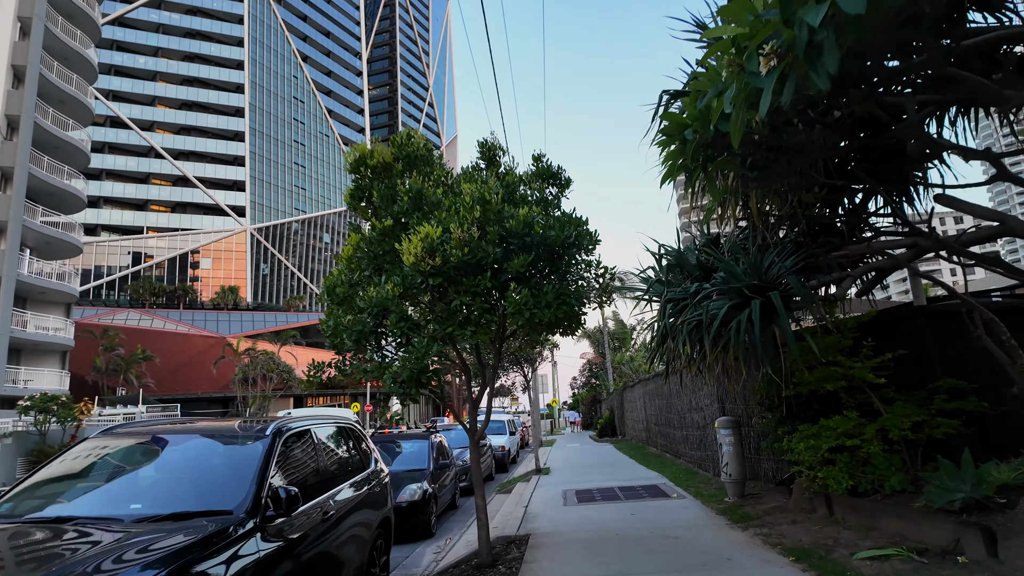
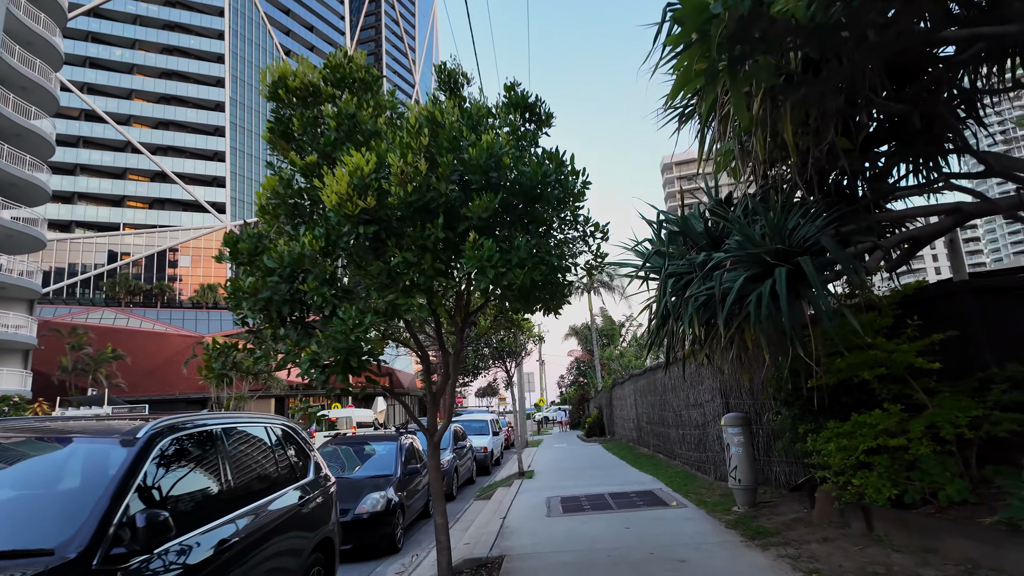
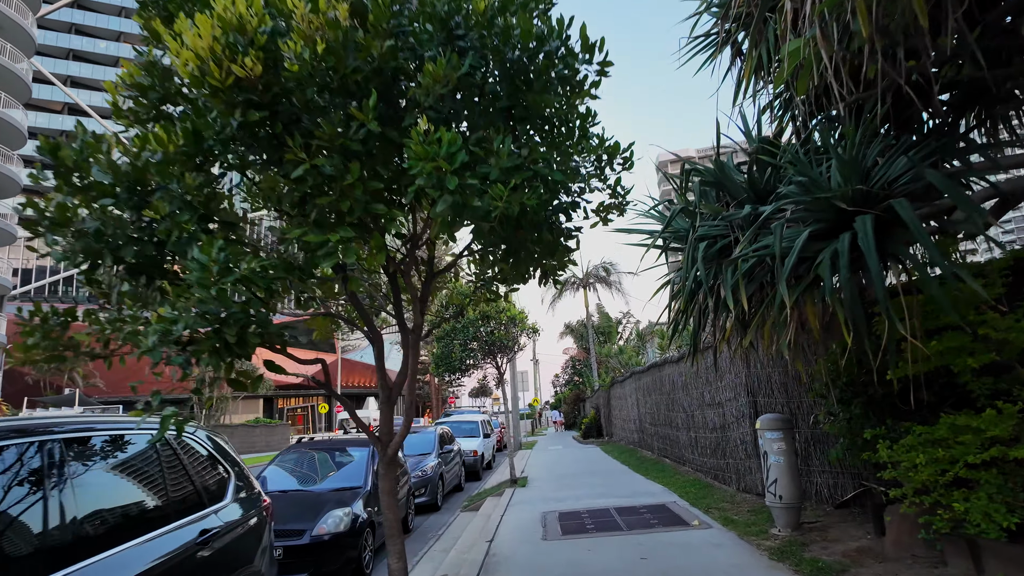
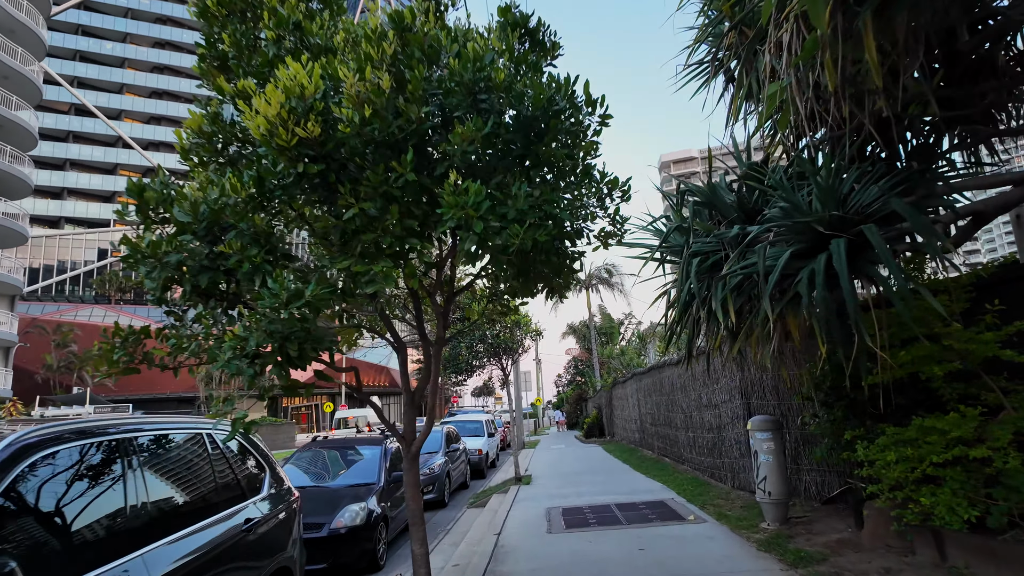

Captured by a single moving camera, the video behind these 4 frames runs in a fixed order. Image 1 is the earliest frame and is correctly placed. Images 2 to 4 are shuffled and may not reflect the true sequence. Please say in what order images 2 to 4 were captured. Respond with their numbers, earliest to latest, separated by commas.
2, 4, 3
